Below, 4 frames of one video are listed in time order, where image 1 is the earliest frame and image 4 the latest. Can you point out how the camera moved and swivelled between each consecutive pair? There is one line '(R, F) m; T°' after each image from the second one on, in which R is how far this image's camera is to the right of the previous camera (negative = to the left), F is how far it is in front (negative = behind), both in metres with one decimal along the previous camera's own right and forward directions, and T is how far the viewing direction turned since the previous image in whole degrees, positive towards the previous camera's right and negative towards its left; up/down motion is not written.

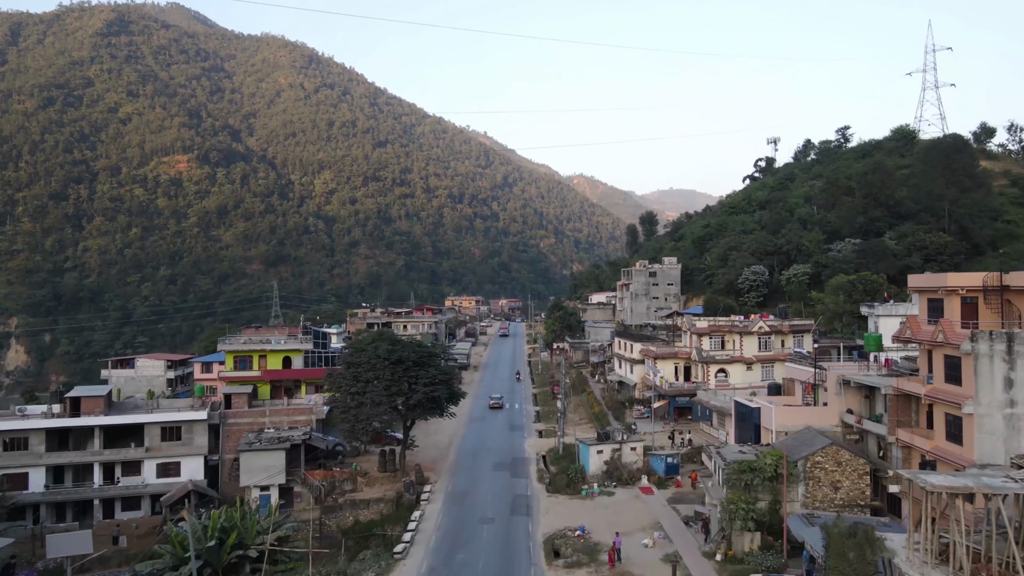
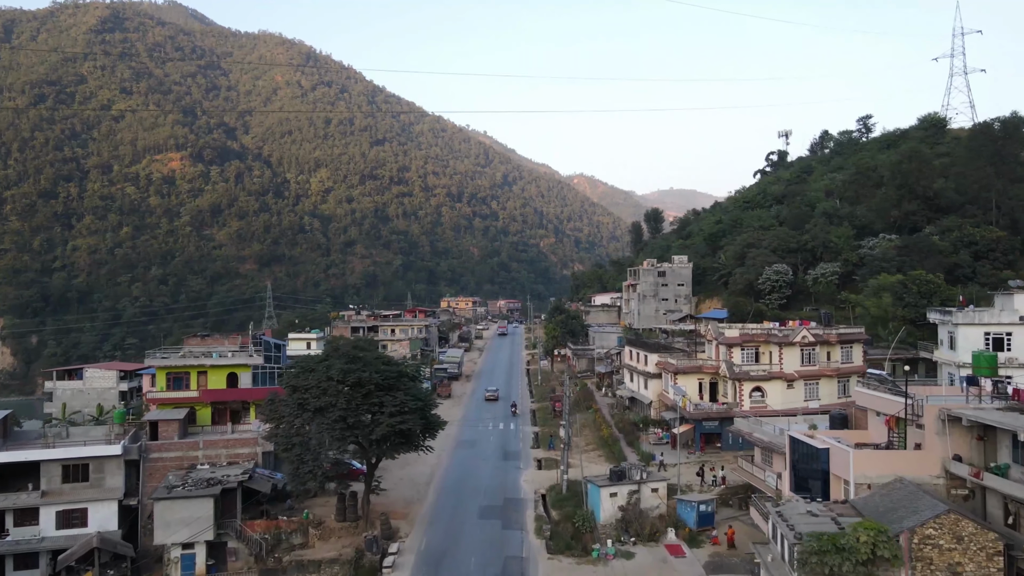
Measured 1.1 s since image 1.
(+0.3, +6.0) m; 0°
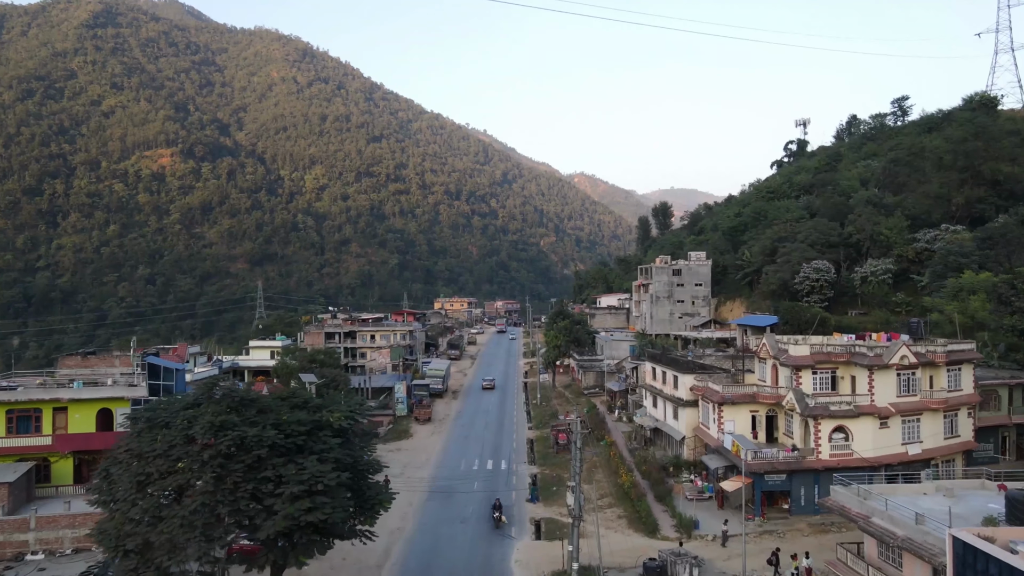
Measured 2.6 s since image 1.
(+0.4, +8.3) m; 0°
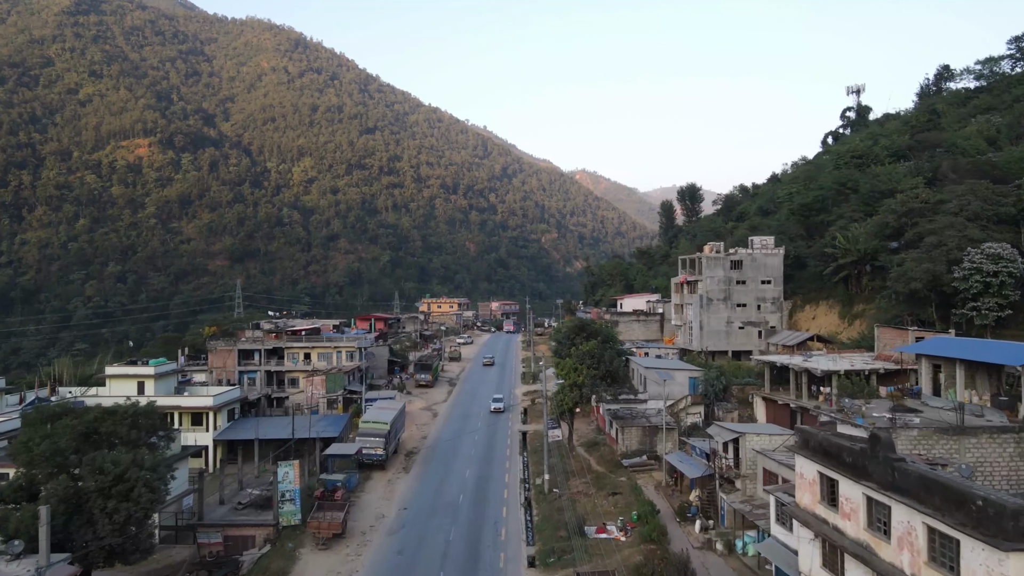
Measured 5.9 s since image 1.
(+0.5, +18.3) m; 0°
